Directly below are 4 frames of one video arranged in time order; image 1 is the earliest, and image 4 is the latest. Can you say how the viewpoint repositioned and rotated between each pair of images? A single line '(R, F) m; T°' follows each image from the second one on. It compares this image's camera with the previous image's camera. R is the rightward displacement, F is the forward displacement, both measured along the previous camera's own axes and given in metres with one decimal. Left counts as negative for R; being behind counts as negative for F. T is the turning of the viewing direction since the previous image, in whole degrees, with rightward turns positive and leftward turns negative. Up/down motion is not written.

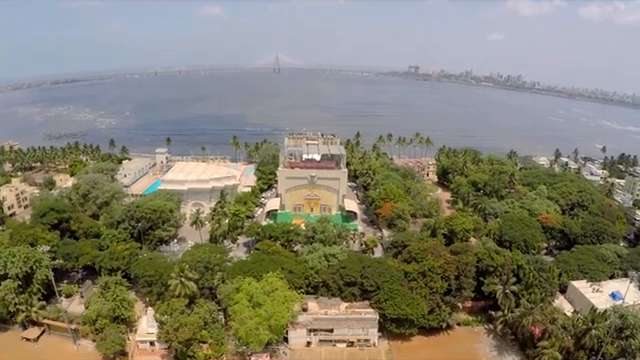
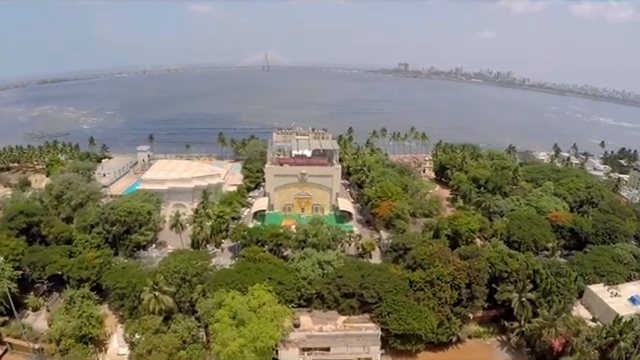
(-0.1, +4.5) m; +1°
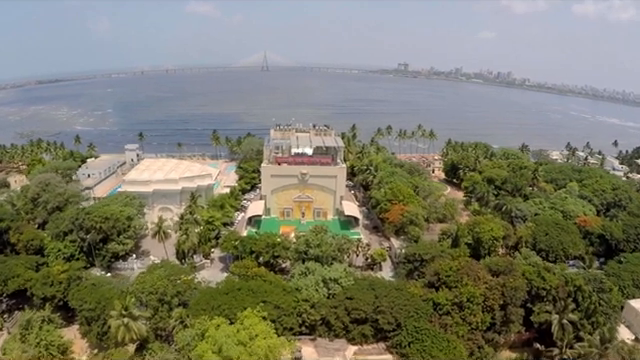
(-0.4, +5.8) m; 0°
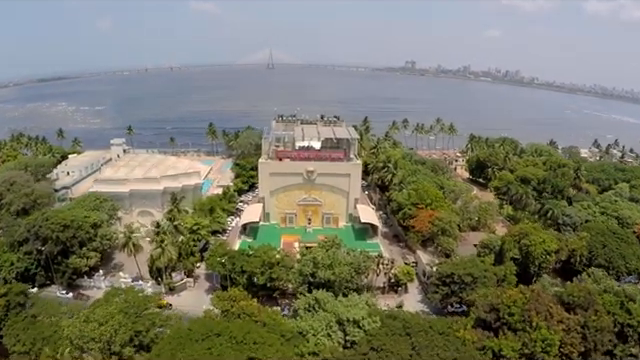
(-0.4, +8.3) m; -1°
